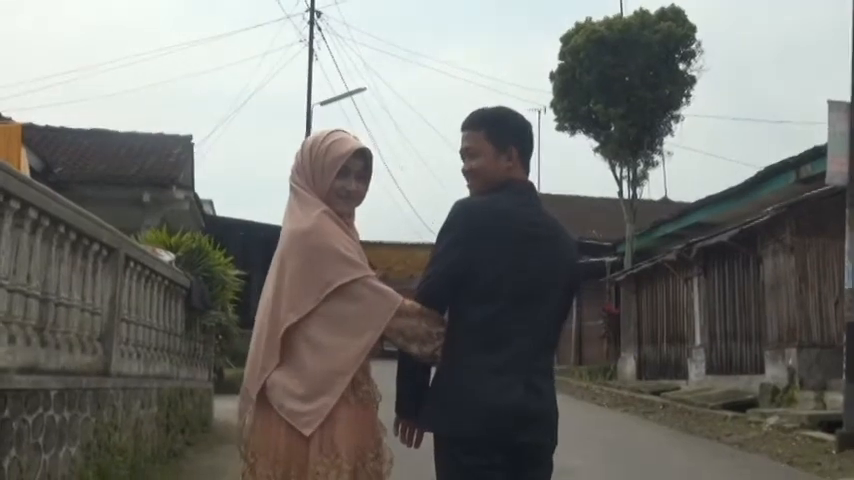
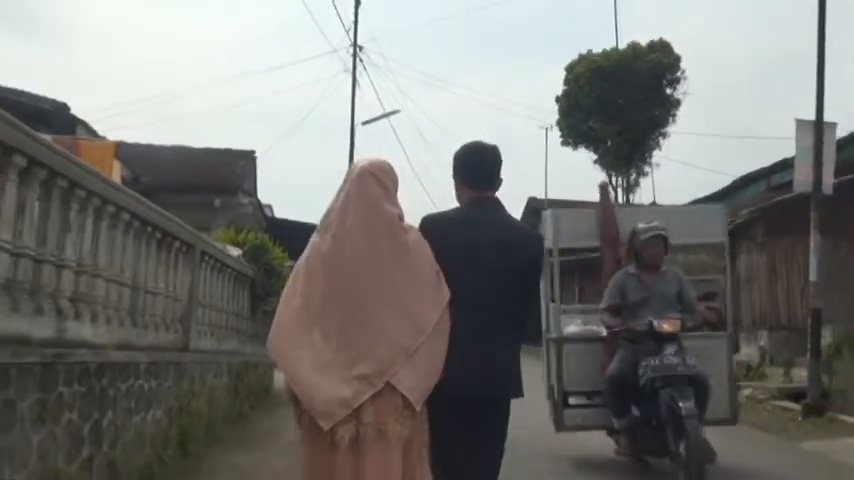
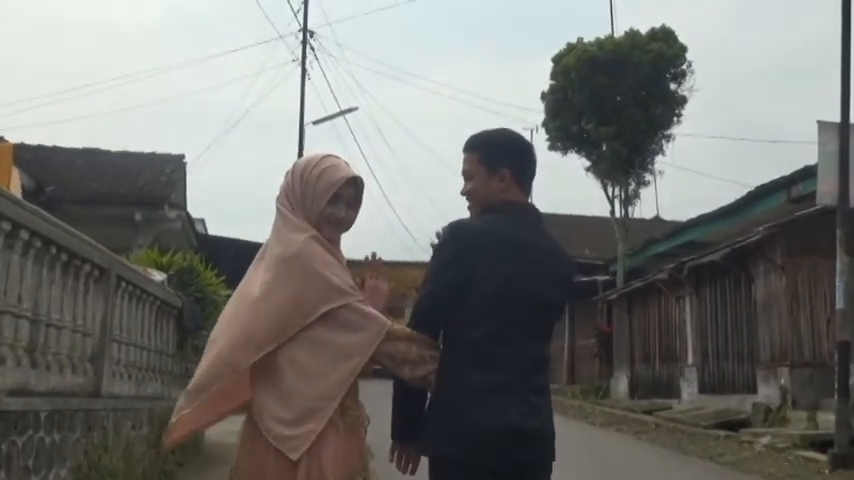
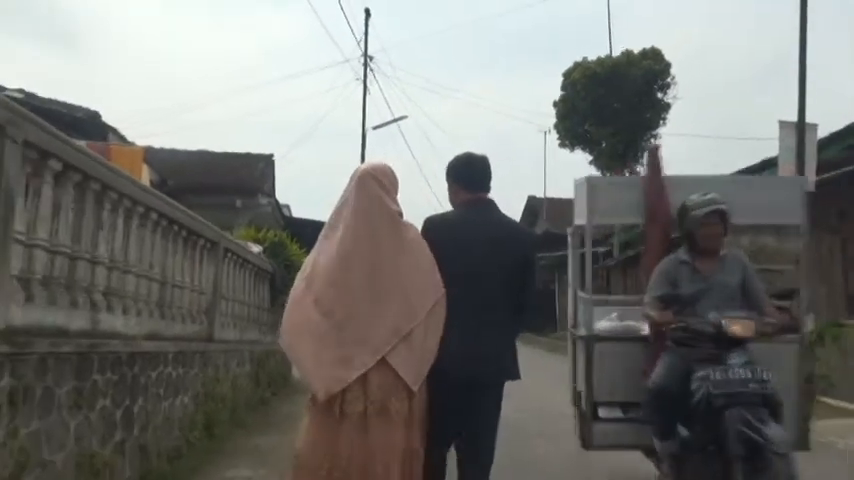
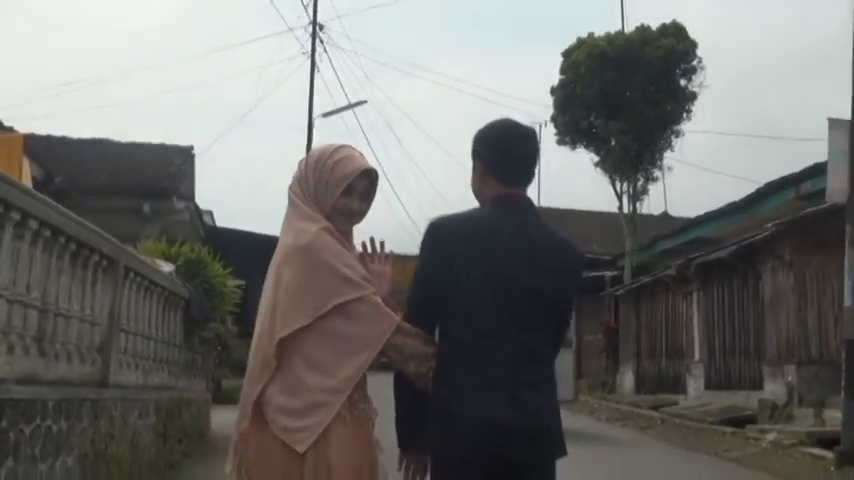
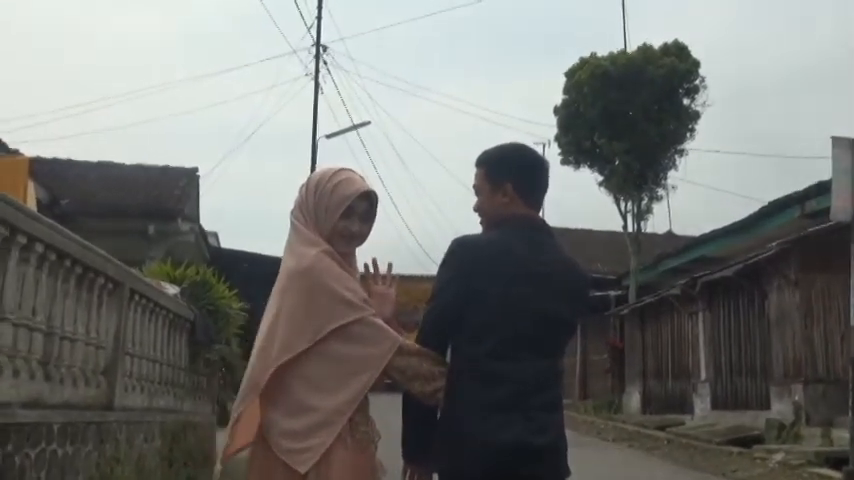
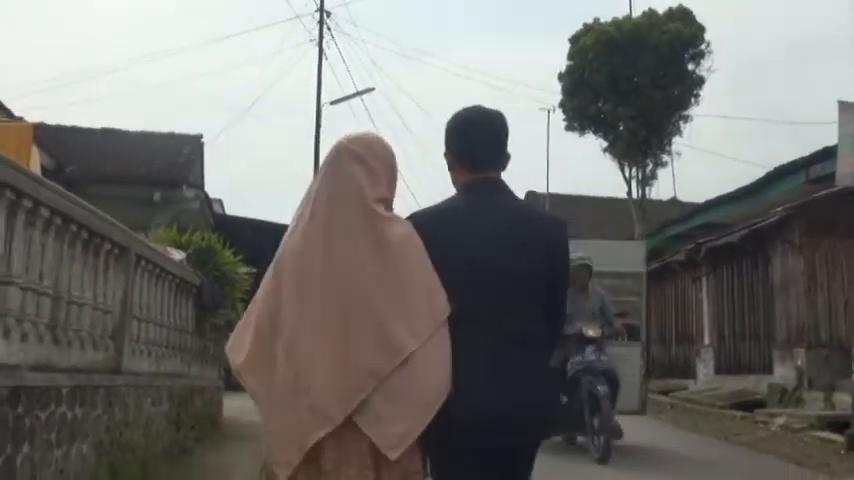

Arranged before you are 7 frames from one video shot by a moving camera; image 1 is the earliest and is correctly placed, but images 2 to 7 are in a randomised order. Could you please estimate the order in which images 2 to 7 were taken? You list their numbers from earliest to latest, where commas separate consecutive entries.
3, 6, 5, 7, 2, 4
